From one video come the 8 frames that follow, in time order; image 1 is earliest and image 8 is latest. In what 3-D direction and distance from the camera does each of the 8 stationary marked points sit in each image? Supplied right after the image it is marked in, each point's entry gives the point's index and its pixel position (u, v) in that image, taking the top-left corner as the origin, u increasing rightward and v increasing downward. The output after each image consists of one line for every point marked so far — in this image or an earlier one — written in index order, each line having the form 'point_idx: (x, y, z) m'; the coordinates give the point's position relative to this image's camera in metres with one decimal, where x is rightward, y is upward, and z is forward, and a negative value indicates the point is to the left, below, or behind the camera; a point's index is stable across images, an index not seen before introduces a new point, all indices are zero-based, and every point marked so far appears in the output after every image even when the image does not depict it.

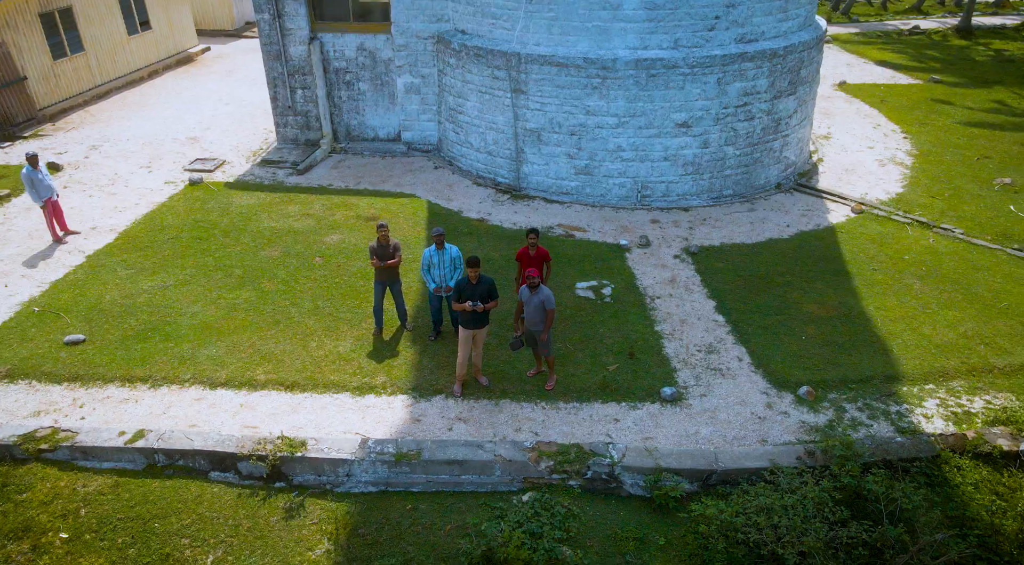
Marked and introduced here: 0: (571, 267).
0: (+0.7, +0.2, +8.5) m
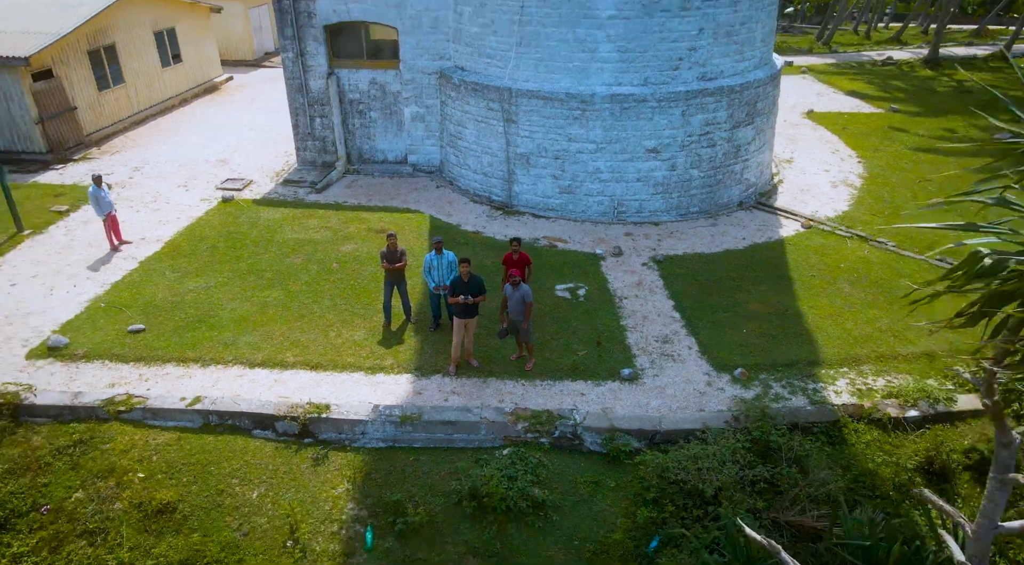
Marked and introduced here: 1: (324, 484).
0: (+0.6, +0.2, +9.9) m
1: (-1.8, -1.9, +6.7) m
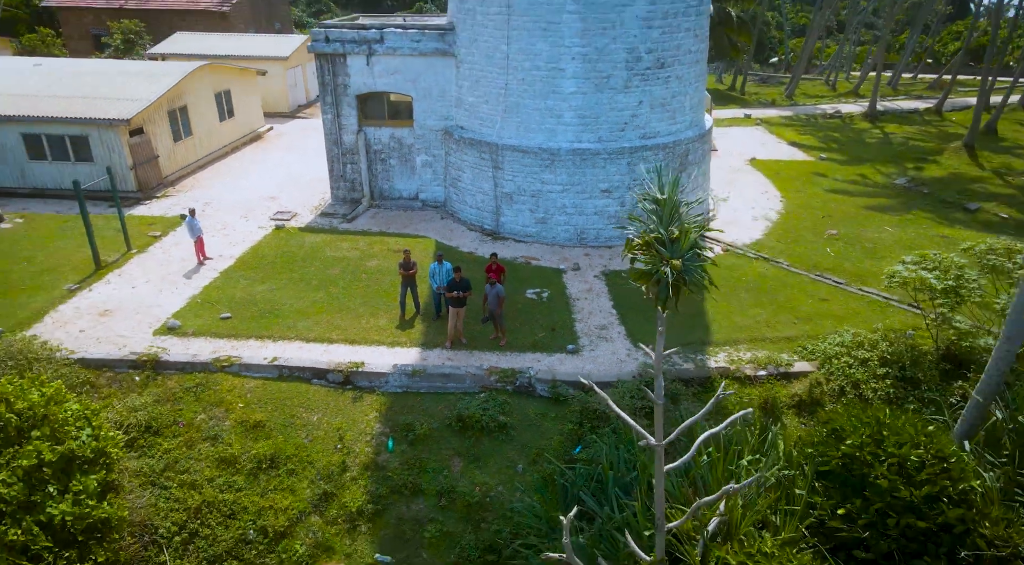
0: (+0.2, +0.1, +13.2) m
1: (-2.1, -1.8, +10.0) m
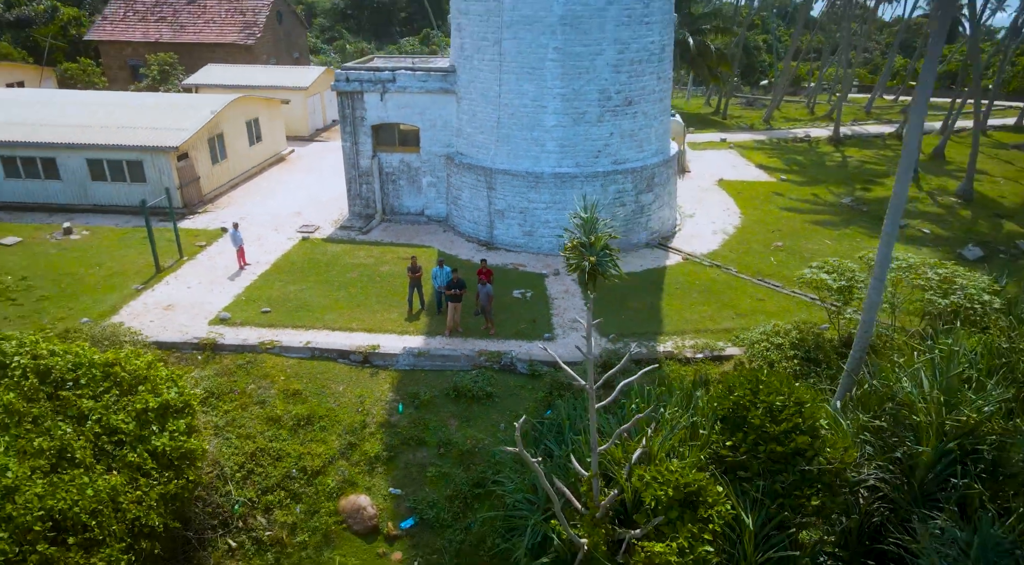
0: (0.0, 0.0, +15.8) m
1: (-2.4, -1.8, +12.5) m
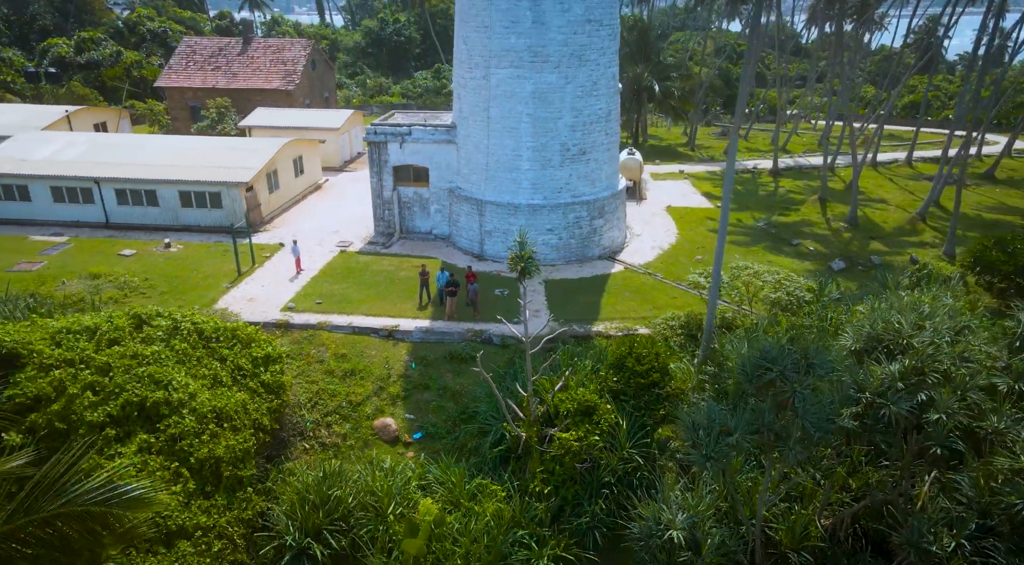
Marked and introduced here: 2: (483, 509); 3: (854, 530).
0: (-0.5, -0.1, +21.6) m
1: (-3.0, -1.8, +18.3) m
2: (-0.6, -4.3, +13.3) m
3: (+6.4, -4.6, +13.0) m
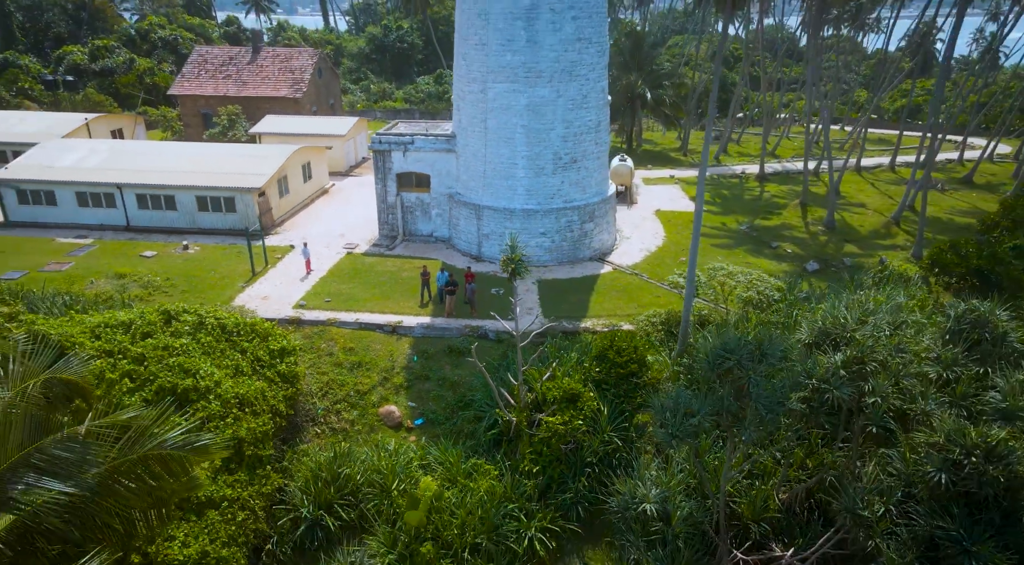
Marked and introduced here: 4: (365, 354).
0: (-0.7, -0.1, +23.2) m
1: (-3.1, -1.8, +19.9) m
2: (-0.7, -4.3, +14.9) m
3: (+6.2, -4.6, +14.6) m
4: (-4.1, -2.0, +19.5) m
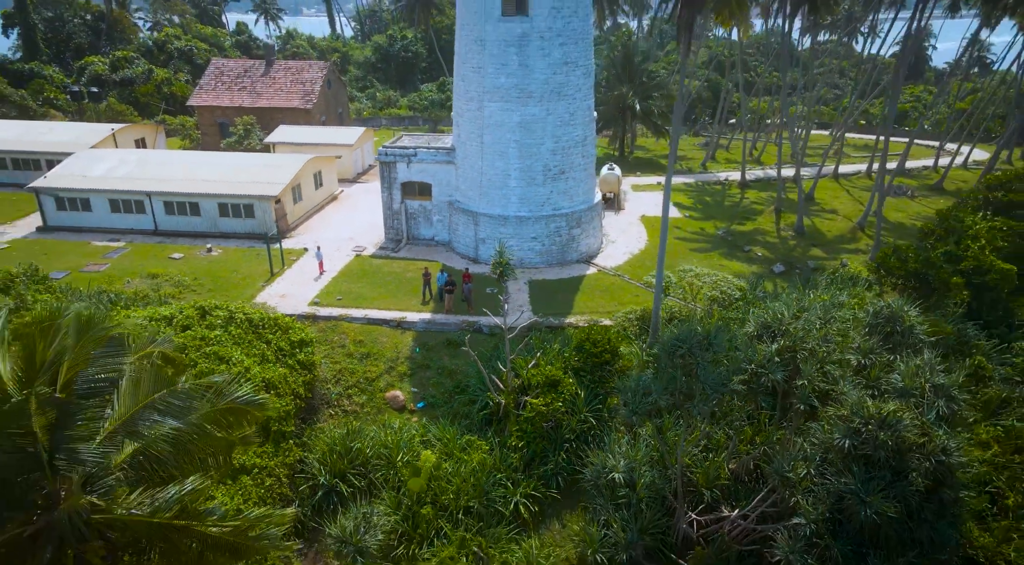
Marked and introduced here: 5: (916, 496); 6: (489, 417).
0: (-0.9, -0.1, +25.6) m
1: (-3.4, -1.8, +22.4) m
2: (-1.0, -4.3, +17.3) m
3: (+5.9, -4.6, +16.9) m
4: (-4.4, -2.0, +21.9) m
5: (+7.4, -3.9, +12.8) m
6: (-0.6, -3.6, +18.8) m
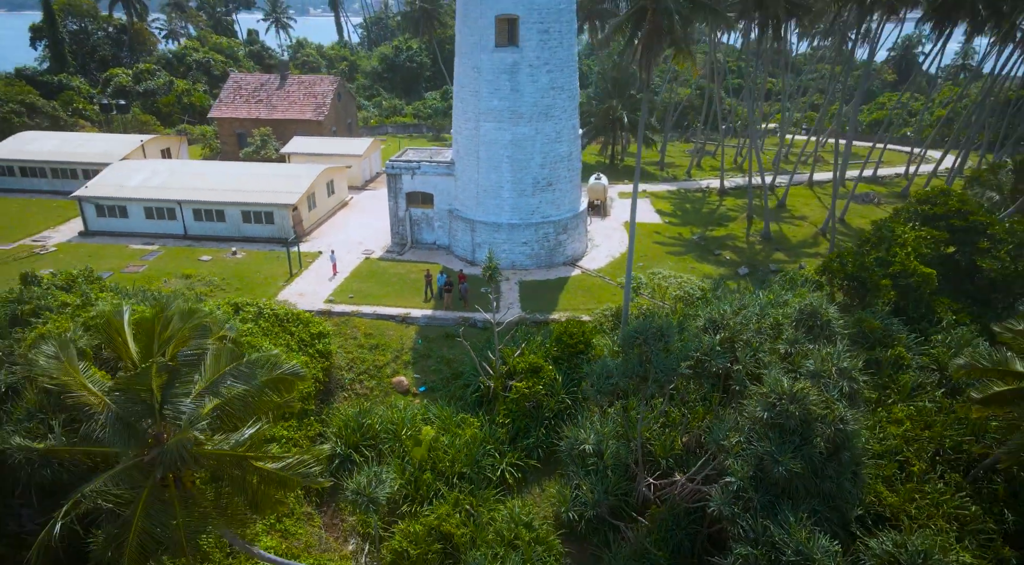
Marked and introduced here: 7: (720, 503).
0: (-1.2, -0.1, +28.7) m
1: (-3.7, -1.8, +25.5) m
2: (-1.4, -4.4, +20.5) m
3: (+5.5, -4.7, +20.0) m
4: (-4.7, -2.0, +25.1) m
5: (+7.0, -4.0, +15.9) m
6: (-1.0, -3.6, +21.9) m
7: (+4.9, -5.2, +16.4) m
